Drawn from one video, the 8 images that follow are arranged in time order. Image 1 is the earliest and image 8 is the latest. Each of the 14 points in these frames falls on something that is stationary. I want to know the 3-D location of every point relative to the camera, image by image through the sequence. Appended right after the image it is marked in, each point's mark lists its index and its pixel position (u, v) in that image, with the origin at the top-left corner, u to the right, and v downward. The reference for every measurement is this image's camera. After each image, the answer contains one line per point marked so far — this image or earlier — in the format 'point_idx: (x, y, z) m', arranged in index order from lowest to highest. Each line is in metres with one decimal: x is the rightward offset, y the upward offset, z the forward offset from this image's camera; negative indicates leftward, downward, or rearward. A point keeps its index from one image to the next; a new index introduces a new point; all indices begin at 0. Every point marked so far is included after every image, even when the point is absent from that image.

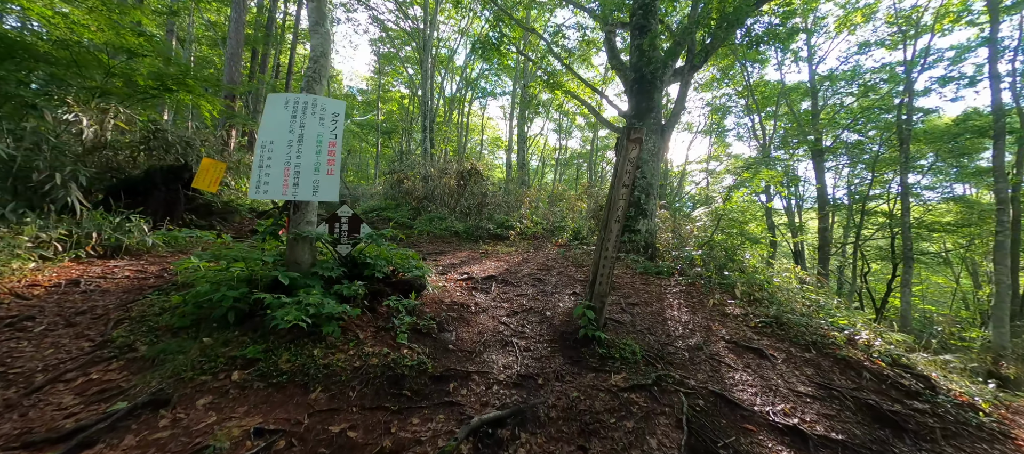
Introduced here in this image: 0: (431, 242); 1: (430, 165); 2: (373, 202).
0: (-1.6, -0.3, +7.8) m
1: (-2.3, +1.7, +11.0) m
2: (-4.5, +0.8, +12.7) m
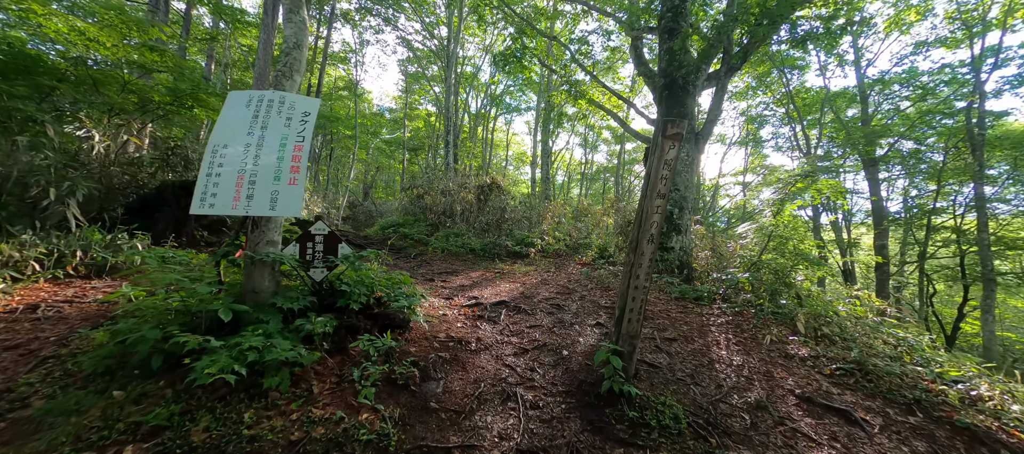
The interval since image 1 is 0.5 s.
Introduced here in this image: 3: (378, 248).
0: (-1.3, -0.6, +7.4) m
1: (-1.7, +1.3, +10.6) m
2: (-3.8, +0.3, +12.4) m
3: (-3.0, -0.5, +8.6) m
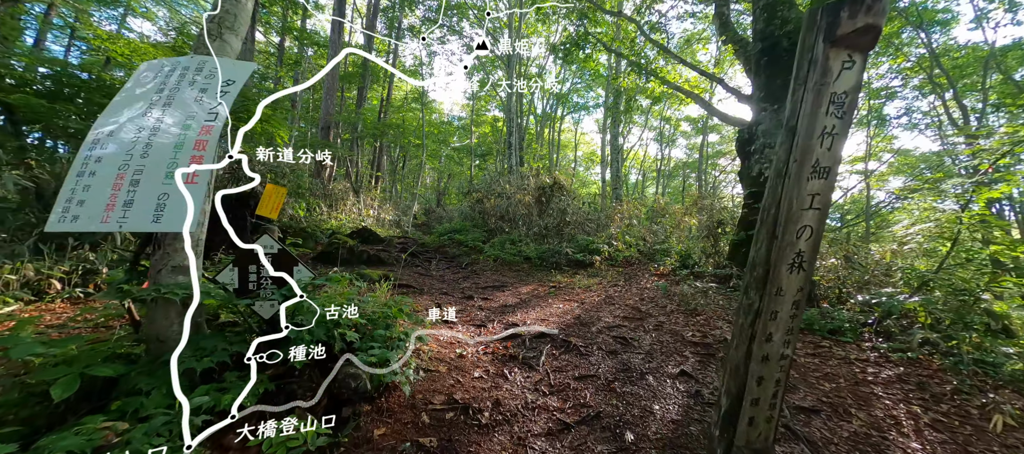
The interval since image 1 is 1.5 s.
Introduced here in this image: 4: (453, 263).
0: (-0.3, -0.7, +6.6) m
1: (-0.1, +1.1, +9.9) m
2: (-1.8, +0.1, +12.0) m
3: (-1.7, -0.6, +8.1) m
4: (-1.2, -0.7, +7.4) m
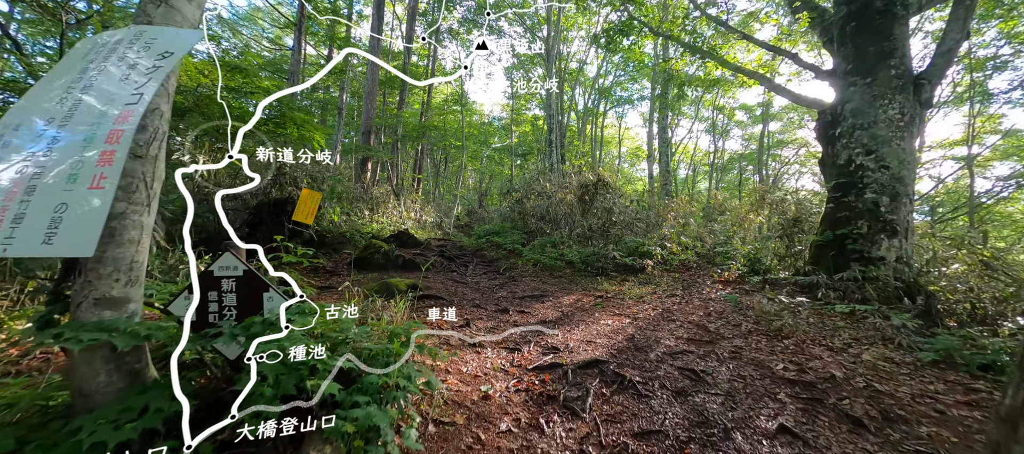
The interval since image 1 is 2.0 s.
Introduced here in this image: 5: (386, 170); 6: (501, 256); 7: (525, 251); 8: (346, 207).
0: (+0.4, -0.8, +6.0) m
1: (+0.8, +1.1, +9.3) m
2: (-0.6, 0.0, +11.6) m
3: (-0.9, -0.7, +7.7) m
4: (-0.4, -0.7, +7.0) m
5: (-4.5, +2.0, +14.0) m
6: (-0.2, -0.6, +7.8) m
7: (+0.2, -0.5, +7.6) m
8: (-4.0, +0.5, +9.4) m
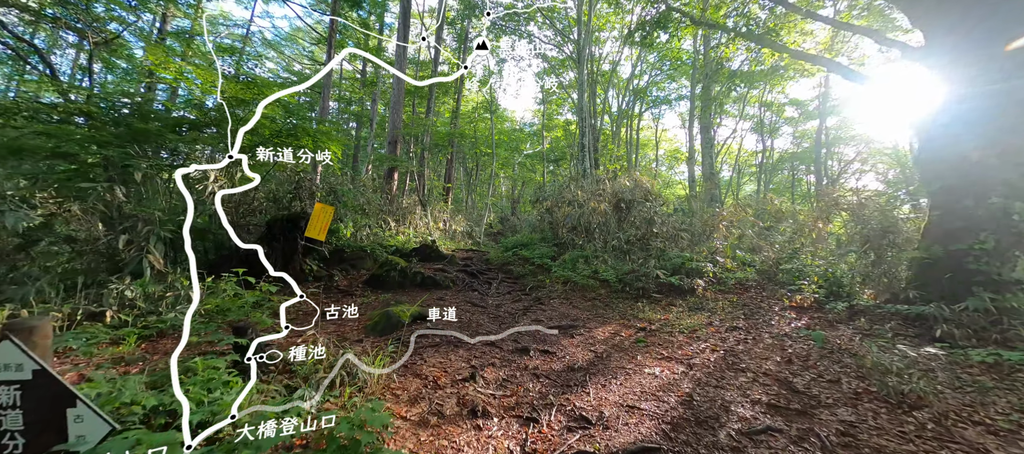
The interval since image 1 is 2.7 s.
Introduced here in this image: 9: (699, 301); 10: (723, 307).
0: (+0.7, -1.0, +5.3) m
1: (+1.5, +0.9, +8.6) m
2: (+0.3, -0.3, +11.0) m
3: (-0.3, -0.9, +7.1) m
4: (0.0, -1.0, +6.3) m
5: (-3.5, +1.6, +13.8) m
6: (+0.3, -0.8, +7.1) m
7: (+0.7, -0.7, +6.9) m
8: (-3.3, +0.1, +9.0) m
9: (+2.3, -0.9, +4.8) m
10: (+2.5, -0.9, +4.6) m
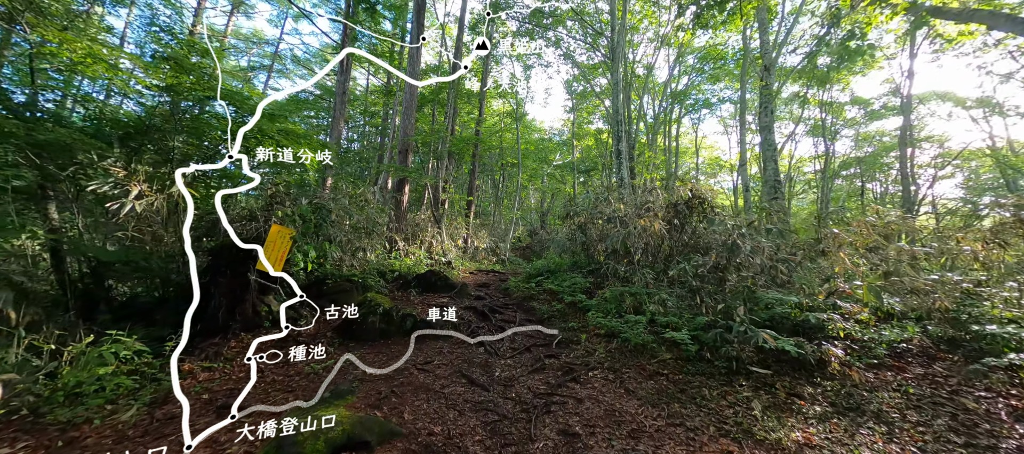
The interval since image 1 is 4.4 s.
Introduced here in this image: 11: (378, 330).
0: (+0.9, -1.3, +3.5) m
1: (+1.9, +0.5, +6.8) m
2: (+0.9, -0.8, +9.3) m
3: (0.0, -1.3, +5.4) m
4: (+0.3, -1.3, +4.6) m
5: (-2.7, +1.0, +12.4) m
6: (+0.6, -1.2, +5.3) m
7: (+1.0, -1.0, +5.1) m
8: (-2.9, -0.3, +7.6) m
9: (+2.4, -1.2, +2.9) m
10: (+2.6, -1.2, +2.7) m
11: (-1.6, -1.2, +4.5) m
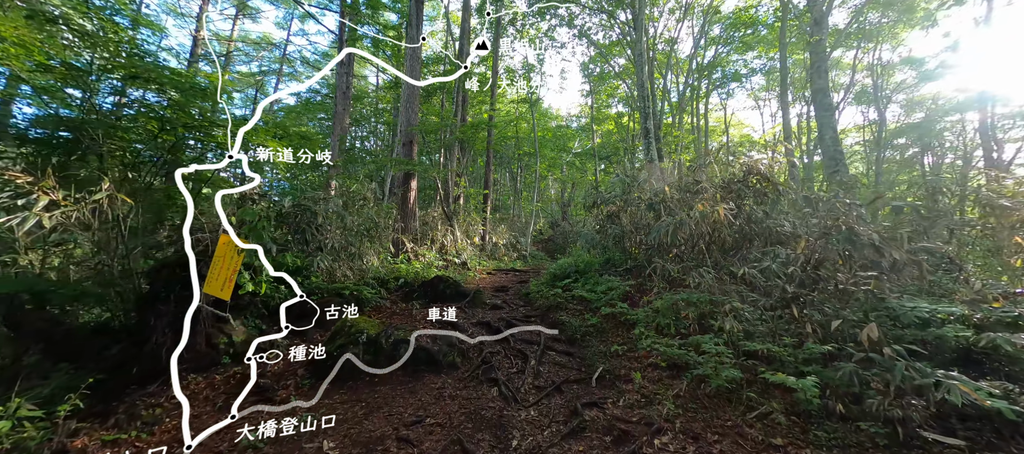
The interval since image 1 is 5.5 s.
0: (+1.1, -1.2, +2.4) m
1: (+2.1, +0.6, +5.5) m
2: (+1.3, -0.6, +8.1) m
3: (+0.2, -1.2, +4.3) m
4: (+0.5, -1.3, +3.5) m
5: (-2.1, +1.1, +11.3) m
6: (+0.8, -1.1, +4.2) m
7: (+1.3, -0.9, +4.0) m
8: (-2.5, -0.3, +6.6) m
9: (+2.5, -1.1, +1.7) m
10: (+2.7, -1.1, +1.5) m
11: (-1.4, -1.2, +3.5) m
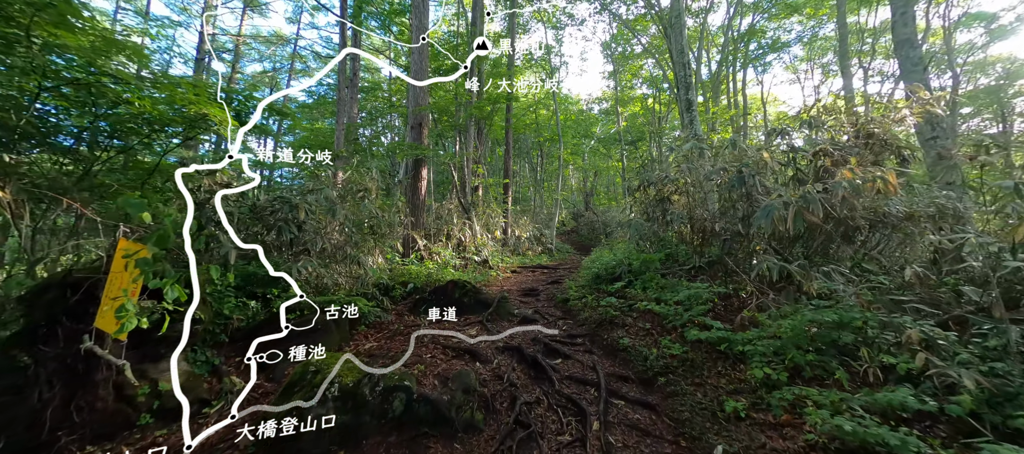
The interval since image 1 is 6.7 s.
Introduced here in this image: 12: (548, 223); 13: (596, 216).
0: (+1.3, -1.1, +1.0) m
1: (+2.5, +0.8, +4.1) m
2: (+1.8, -0.4, +6.7) m
3: (+0.6, -1.1, +3.0) m
4: (+0.8, -1.2, +2.2) m
5: (-1.5, +1.2, +10.1) m
6: (+1.2, -1.0, +2.9) m
7: (+1.6, -0.8, +2.6) m
8: (-2.1, -0.3, +5.4) m
9: (+2.7, -0.9, +0.3) m
10: (+2.9, -0.9, 0.0) m
11: (-1.1, -1.2, +2.3) m
12: (+1.6, +0.2, +17.9) m
13: (+3.5, +0.4, +16.9) m
